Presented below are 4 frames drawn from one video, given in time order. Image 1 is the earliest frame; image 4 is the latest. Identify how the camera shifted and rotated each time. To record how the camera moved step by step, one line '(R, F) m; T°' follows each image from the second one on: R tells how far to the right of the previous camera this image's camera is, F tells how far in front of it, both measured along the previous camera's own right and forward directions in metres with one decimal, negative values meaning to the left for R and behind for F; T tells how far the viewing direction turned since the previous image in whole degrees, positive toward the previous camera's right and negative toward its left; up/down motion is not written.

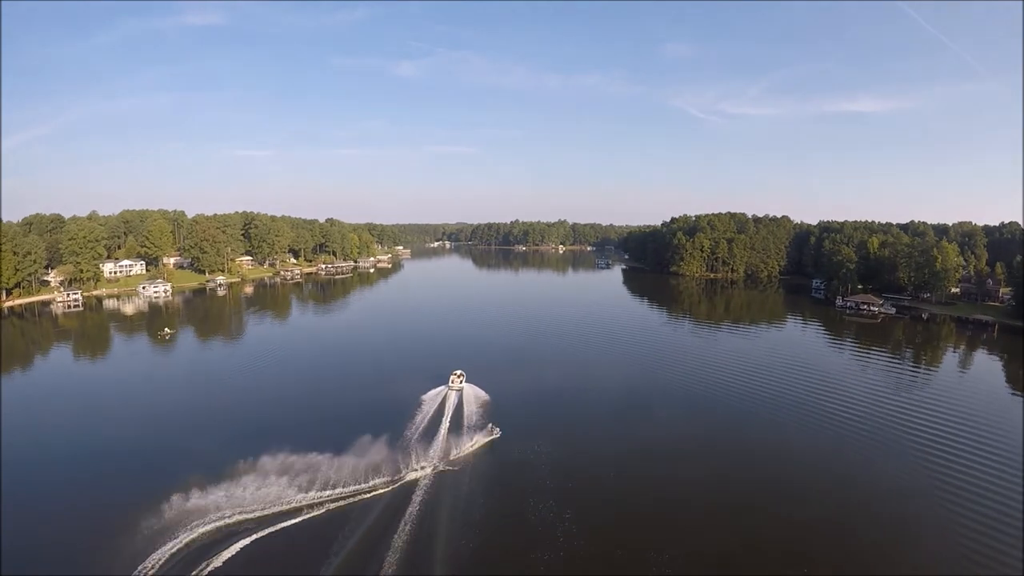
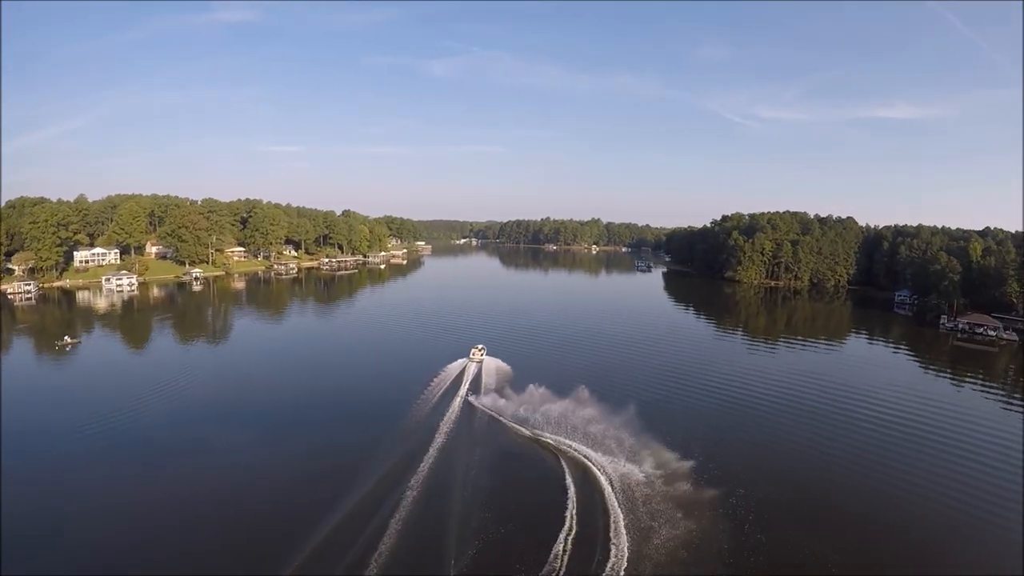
(+0.5, +7.1) m; -3°
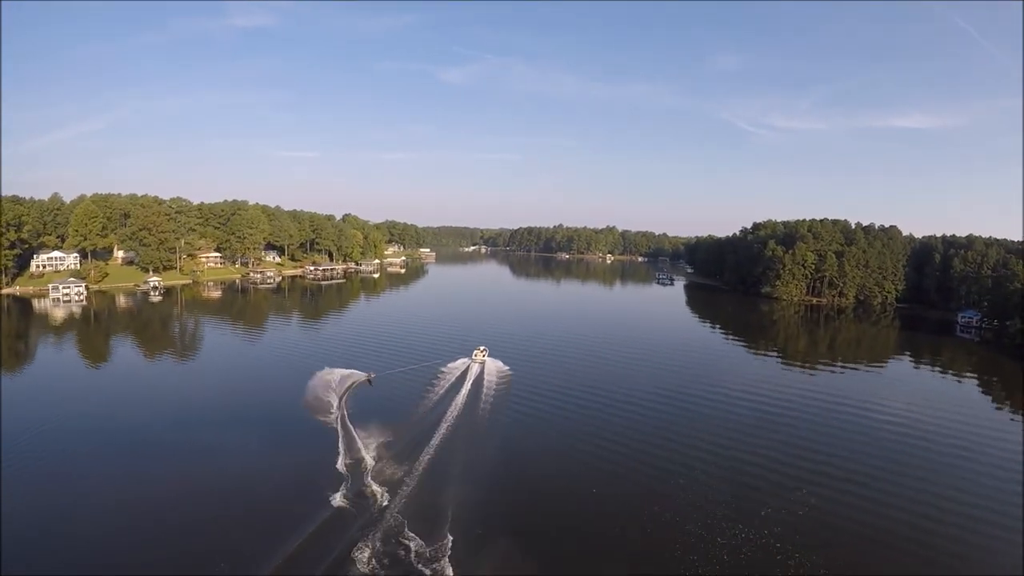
(+0.5, +5.1) m; -1°
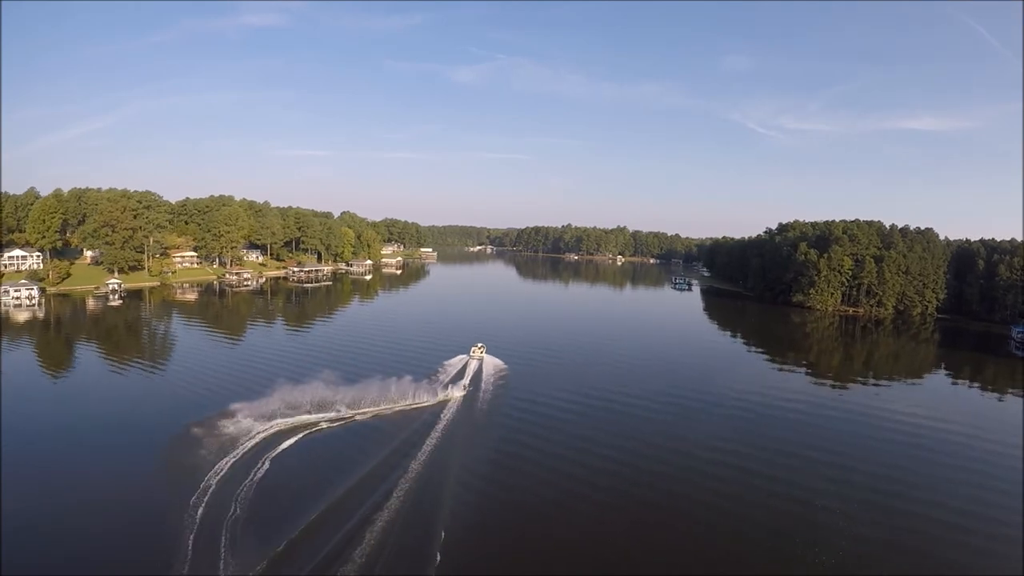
(+0.4, +3.7) m; -1°
